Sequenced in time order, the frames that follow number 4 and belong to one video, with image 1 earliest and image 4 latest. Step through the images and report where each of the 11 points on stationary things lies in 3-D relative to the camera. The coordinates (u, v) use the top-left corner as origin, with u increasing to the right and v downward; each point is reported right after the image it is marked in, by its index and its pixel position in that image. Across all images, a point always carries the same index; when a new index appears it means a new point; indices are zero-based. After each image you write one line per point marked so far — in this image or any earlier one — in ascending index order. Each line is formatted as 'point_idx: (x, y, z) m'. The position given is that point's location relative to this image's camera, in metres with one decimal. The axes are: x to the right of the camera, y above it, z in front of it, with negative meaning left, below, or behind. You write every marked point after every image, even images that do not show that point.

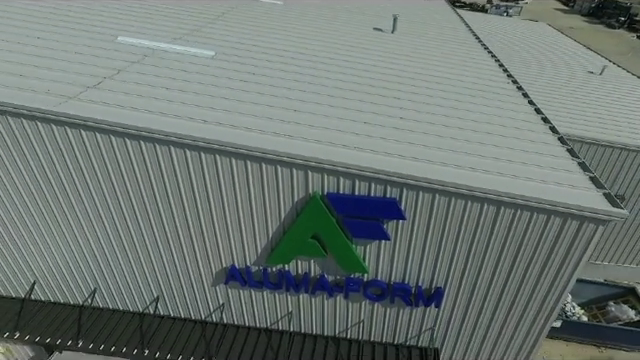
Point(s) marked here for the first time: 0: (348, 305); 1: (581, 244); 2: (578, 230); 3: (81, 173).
0: (+0.7, -3.0, +9.4) m
1: (+5.1, -1.2, +7.6) m
2: (+5.0, -0.9, +7.5) m
3: (-5.4, +0.2, +8.6) m
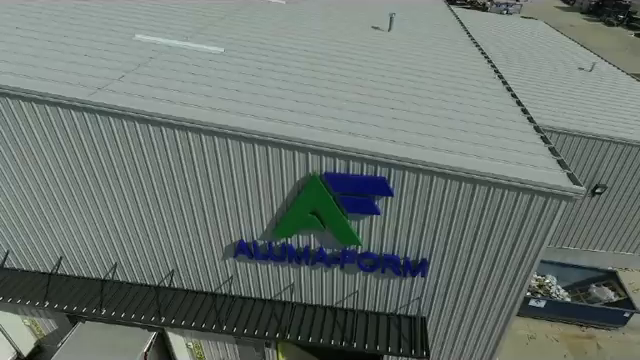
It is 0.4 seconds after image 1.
0: (+0.6, -2.6, +10.5) m
1: (+5.1, -0.8, +8.7) m
2: (+4.9, -0.5, +8.6) m
3: (-5.4, +0.6, +9.7) m
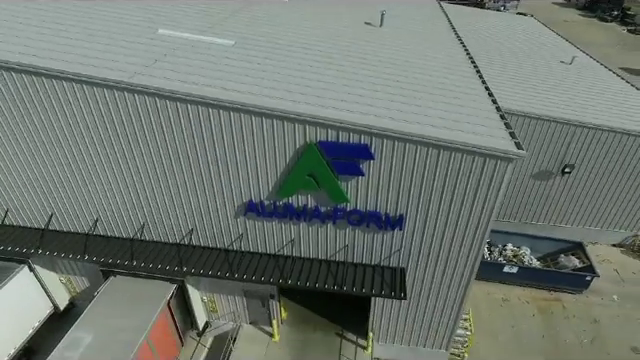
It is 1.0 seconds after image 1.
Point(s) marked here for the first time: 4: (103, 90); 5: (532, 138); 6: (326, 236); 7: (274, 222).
0: (+0.5, -1.7, +12.6) m
1: (+4.9, +0.1, +10.8) m
2: (+4.8, +0.4, +10.6) m
3: (-5.5, +1.6, +11.8) m
4: (-6.4, +2.7, +11.4) m
5: (+10.3, +2.0, +18.6) m
6: (+0.2, -1.8, +12.8) m
7: (-1.5, -1.4, +12.8) m
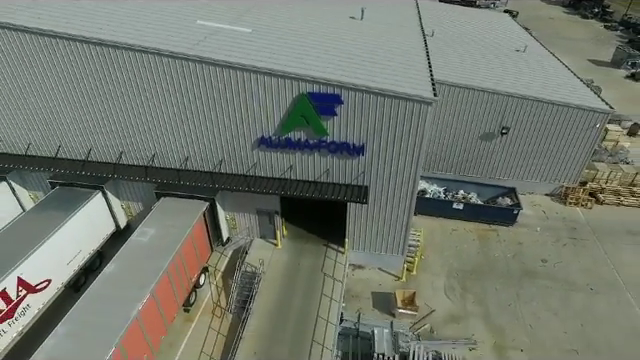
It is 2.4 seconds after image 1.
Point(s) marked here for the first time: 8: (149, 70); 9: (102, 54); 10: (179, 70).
0: (0.0, +1.0, +18.6) m
1: (+4.4, +2.8, +16.6) m
2: (+4.3, +3.0, +16.5) m
3: (-6.0, +4.3, +17.8) m
4: (-6.9, +5.4, +17.3) m
5: (+9.9, +4.7, +24.4) m
6: (-0.3, +0.9, +18.7) m
7: (-2.0, +1.3, +18.8) m
8: (-7.8, +5.1, +17.8) m
9: (-10.0, +5.8, +17.8) m
10: (-6.3, +4.9, +17.5) m
